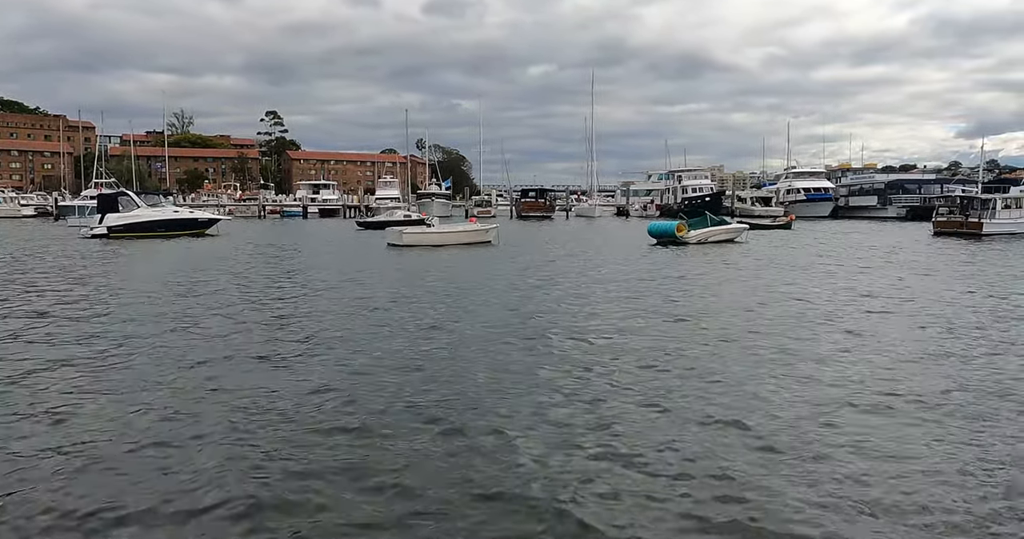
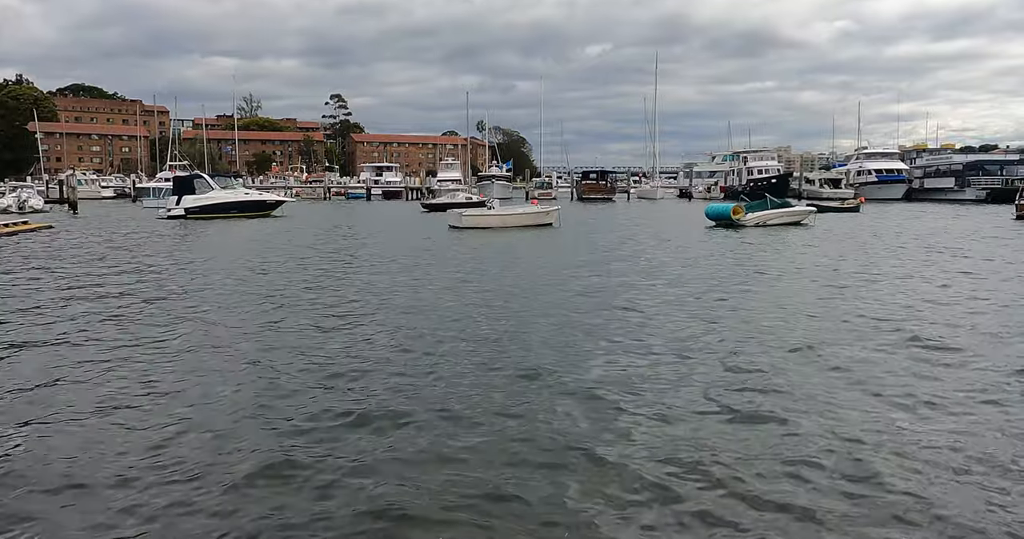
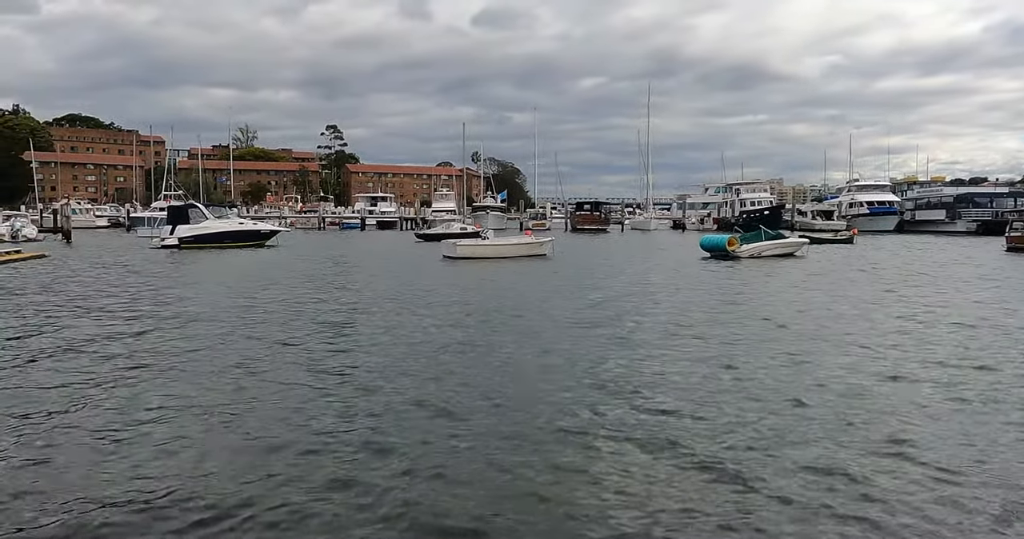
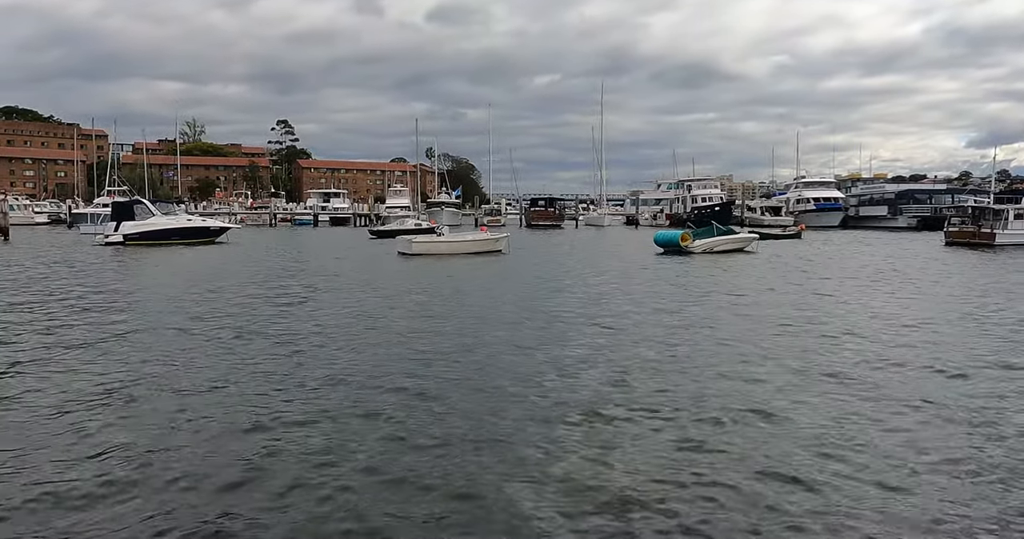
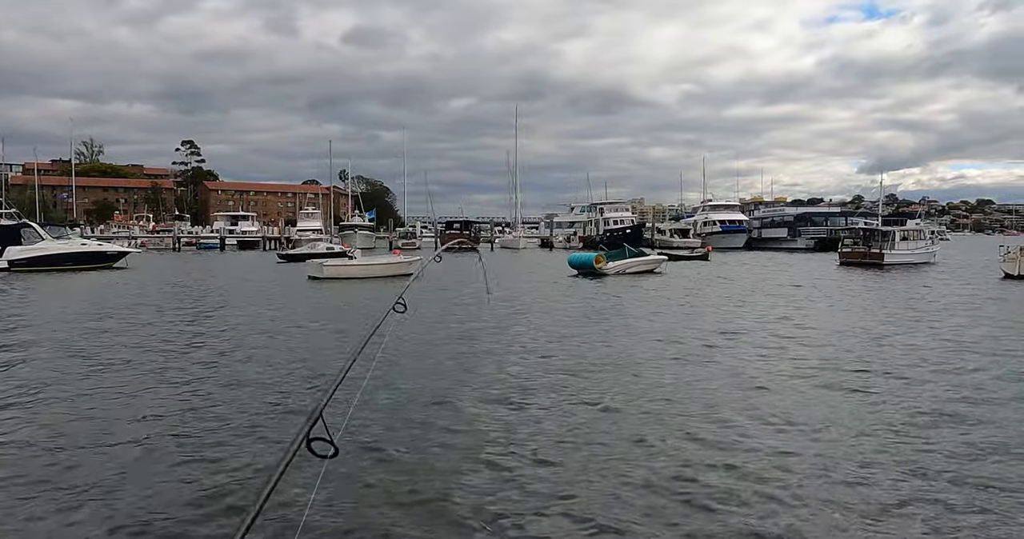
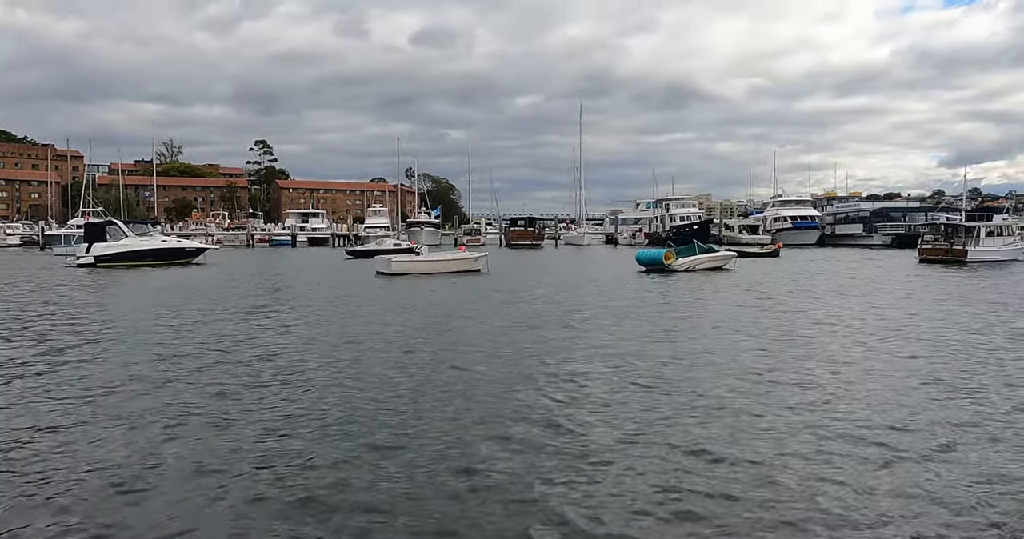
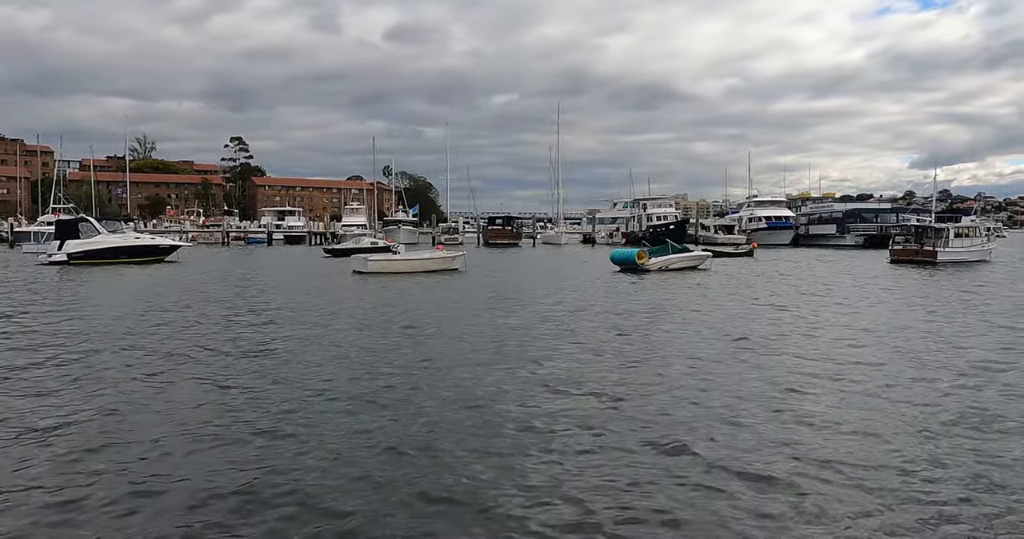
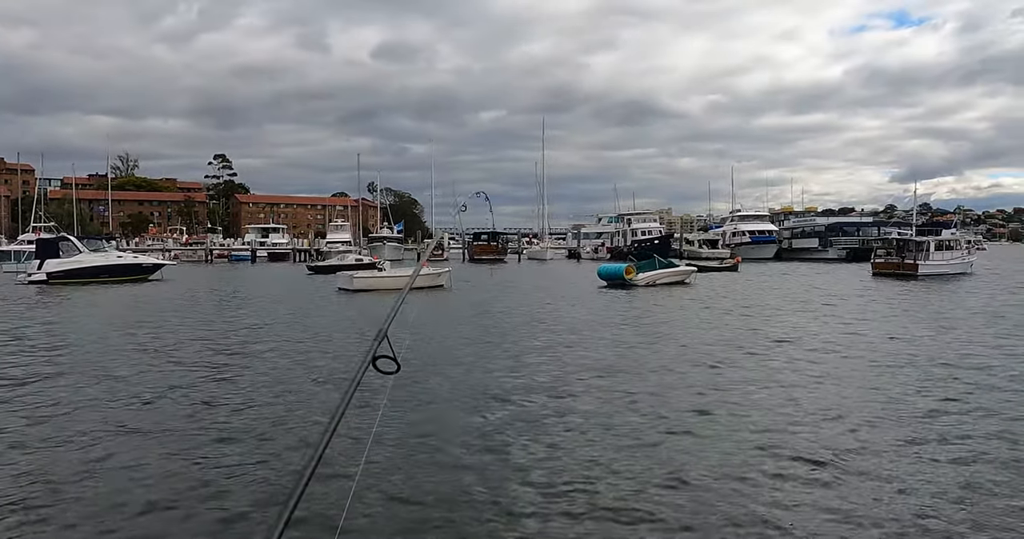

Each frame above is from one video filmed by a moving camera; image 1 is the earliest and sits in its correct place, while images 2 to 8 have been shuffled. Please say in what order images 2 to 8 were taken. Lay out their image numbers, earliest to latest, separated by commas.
6, 8, 5, 7, 4, 3, 2
